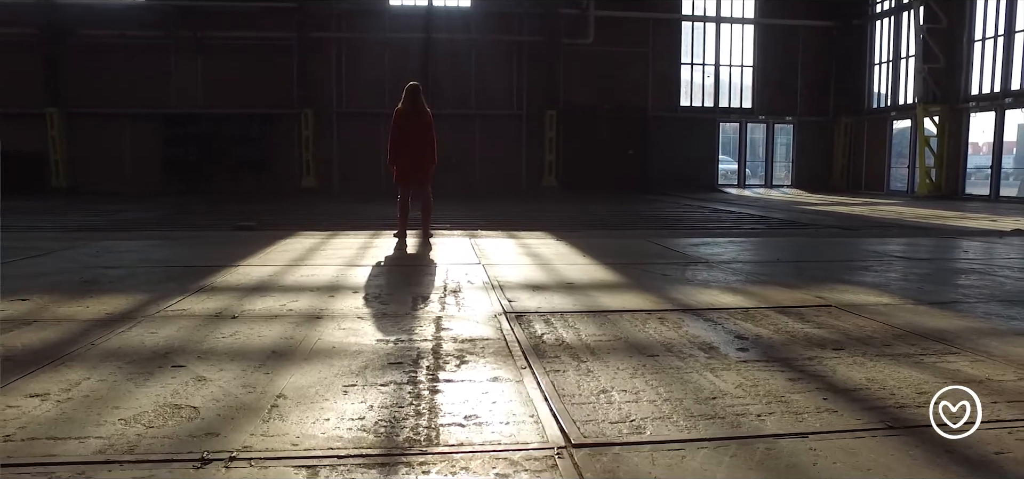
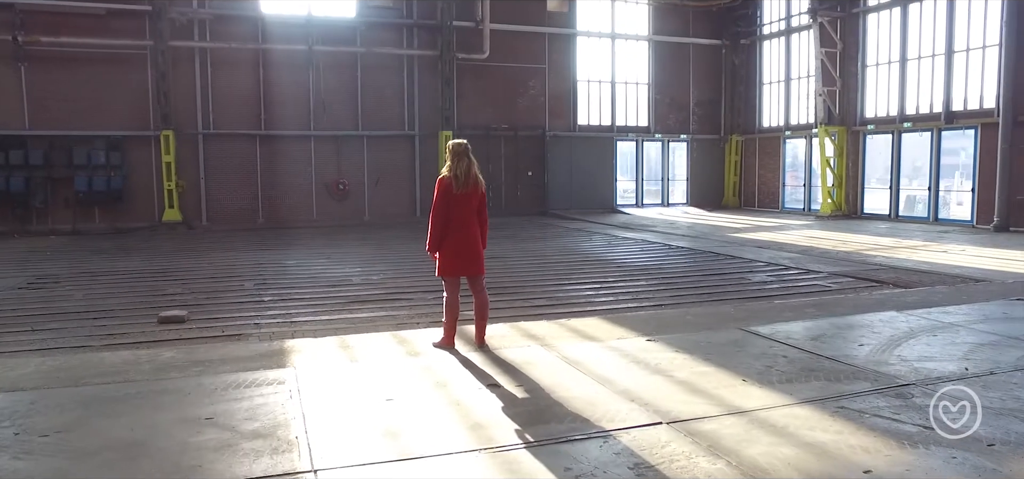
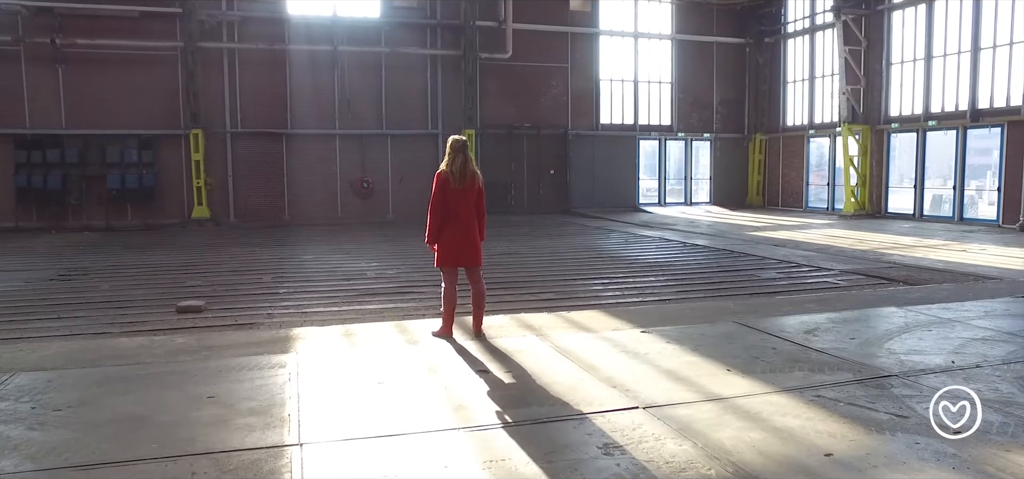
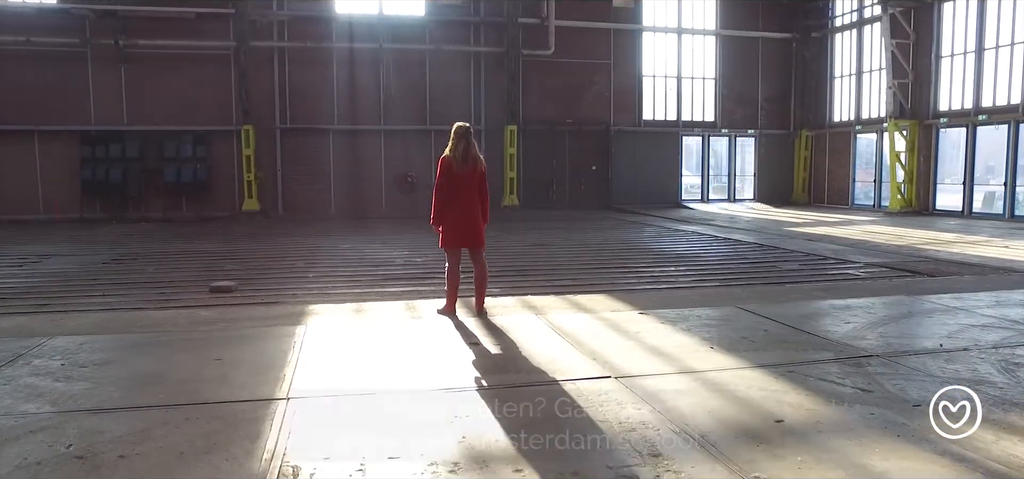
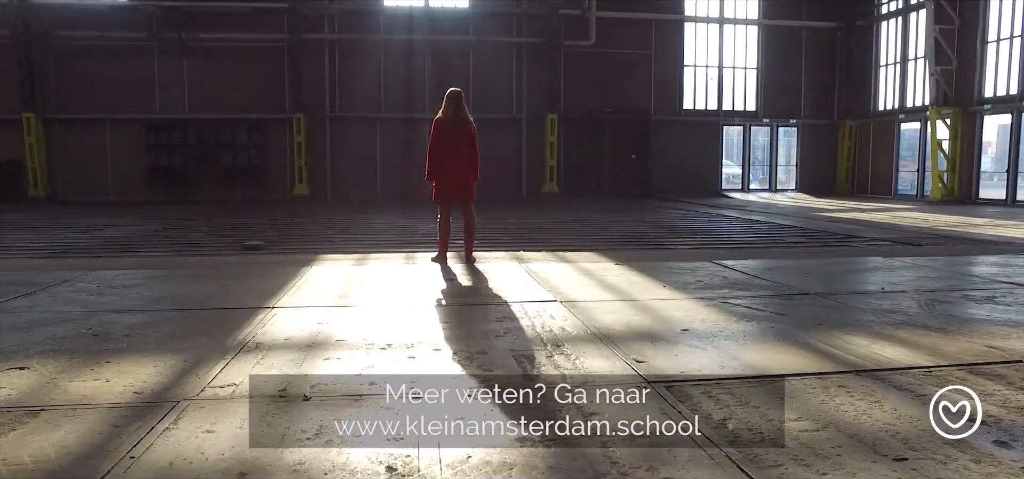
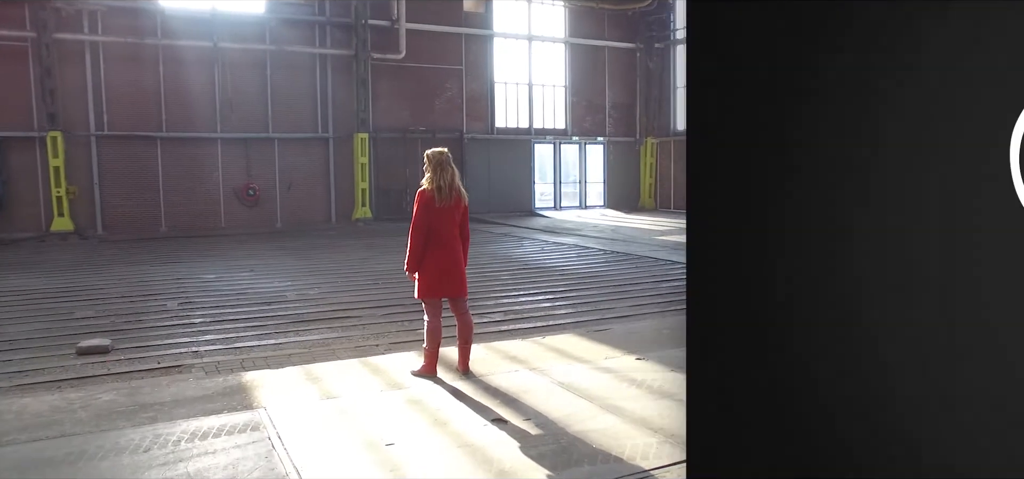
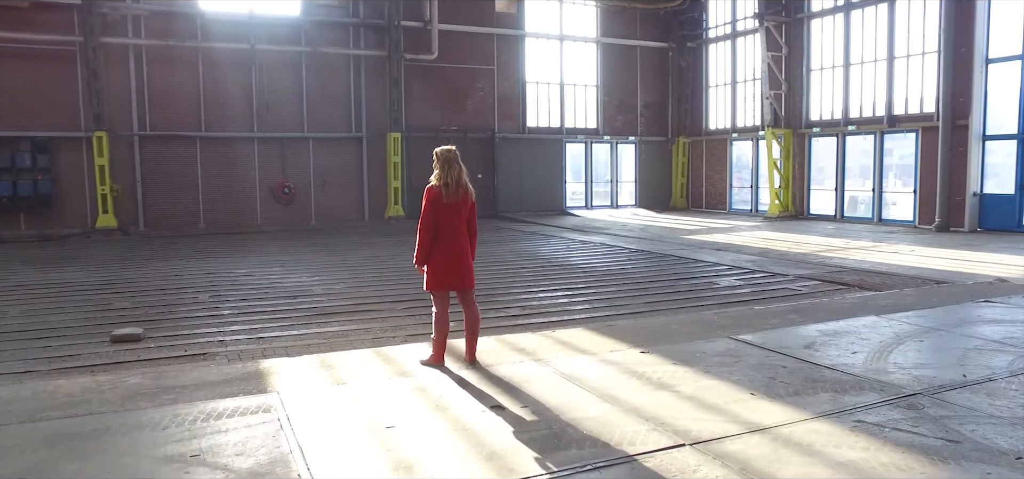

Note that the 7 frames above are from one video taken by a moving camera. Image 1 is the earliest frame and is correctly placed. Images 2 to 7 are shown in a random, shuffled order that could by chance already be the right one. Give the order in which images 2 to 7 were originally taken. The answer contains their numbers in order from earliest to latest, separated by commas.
5, 4, 3, 2, 7, 6
